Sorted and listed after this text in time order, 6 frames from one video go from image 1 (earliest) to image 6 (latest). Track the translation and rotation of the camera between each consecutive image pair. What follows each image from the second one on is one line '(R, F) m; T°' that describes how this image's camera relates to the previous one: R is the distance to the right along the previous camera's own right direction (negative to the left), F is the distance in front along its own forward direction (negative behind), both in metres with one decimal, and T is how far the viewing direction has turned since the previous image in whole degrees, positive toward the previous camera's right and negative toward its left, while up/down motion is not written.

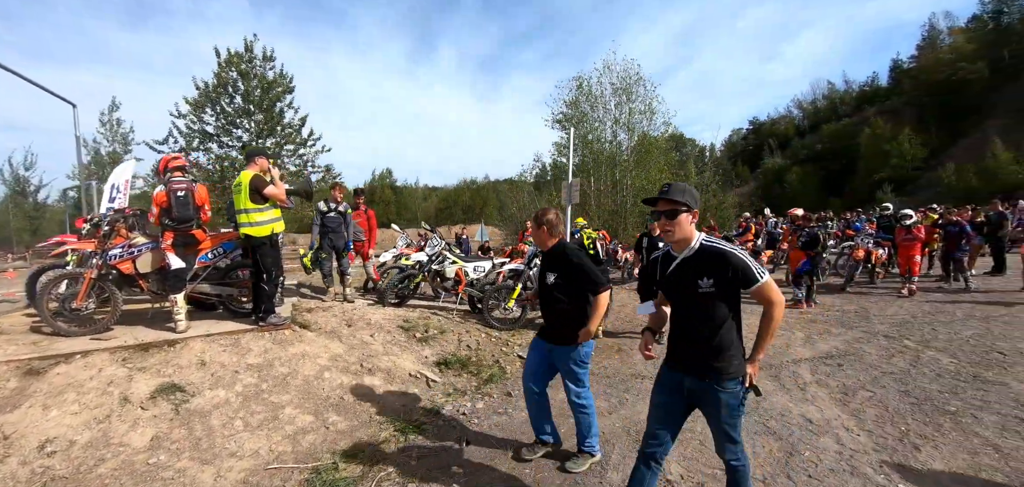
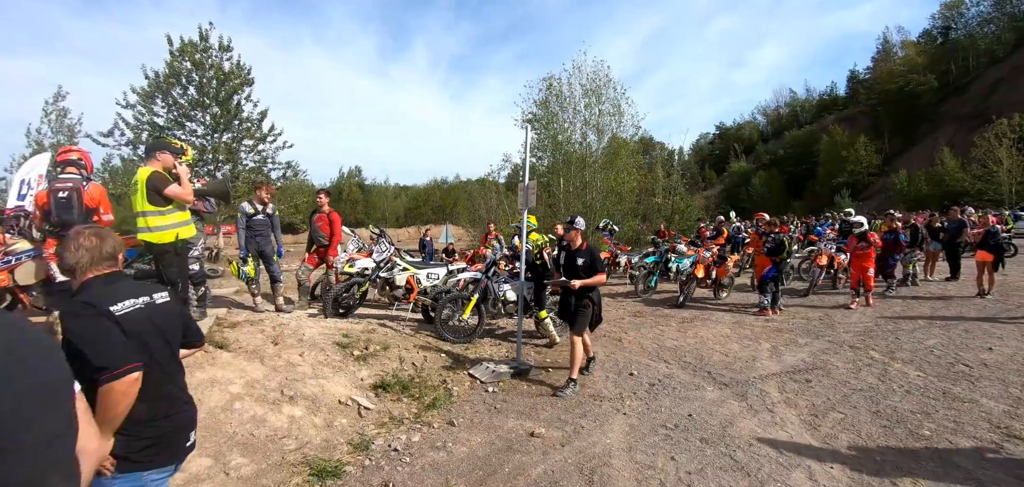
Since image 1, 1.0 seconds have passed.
(+0.3, +0.4) m; +4°
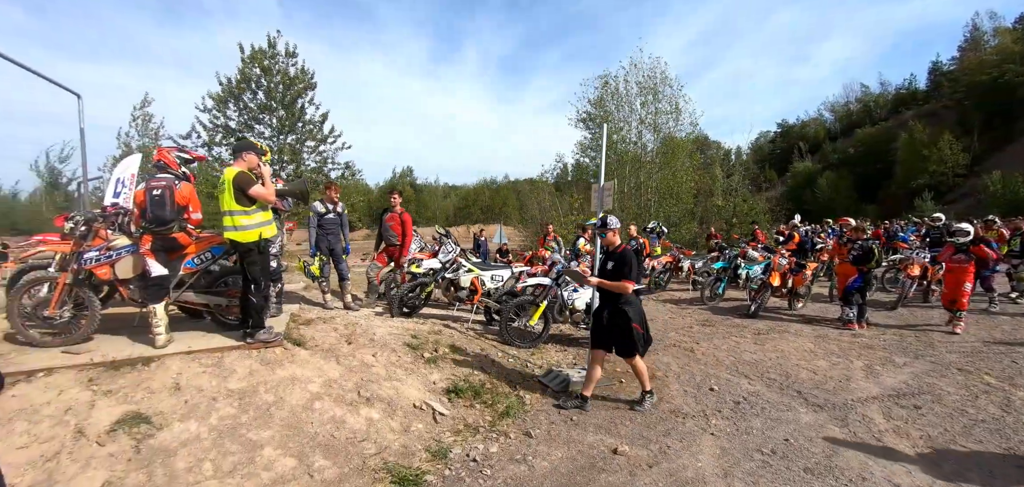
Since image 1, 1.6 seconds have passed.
(-0.5, +0.2) m; -5°
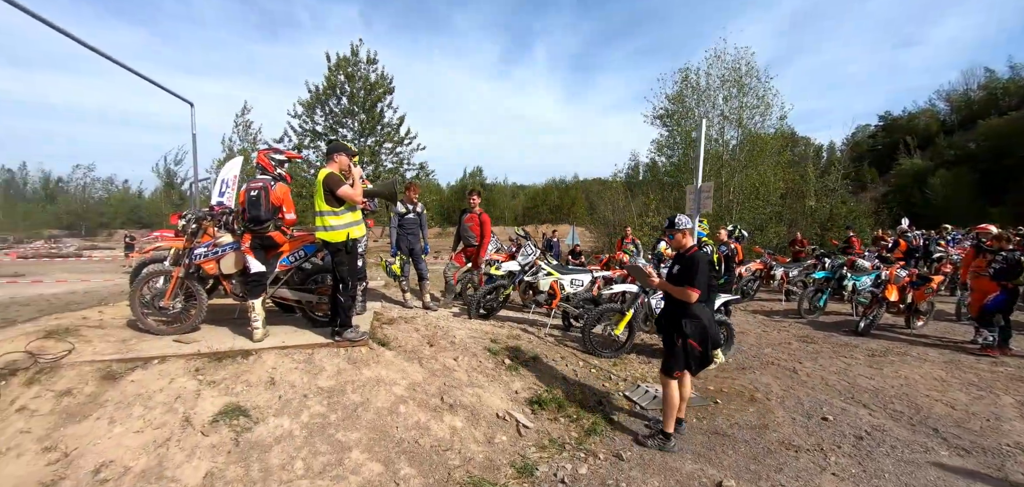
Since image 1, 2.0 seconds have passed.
(-0.4, +0.2) m; -7°
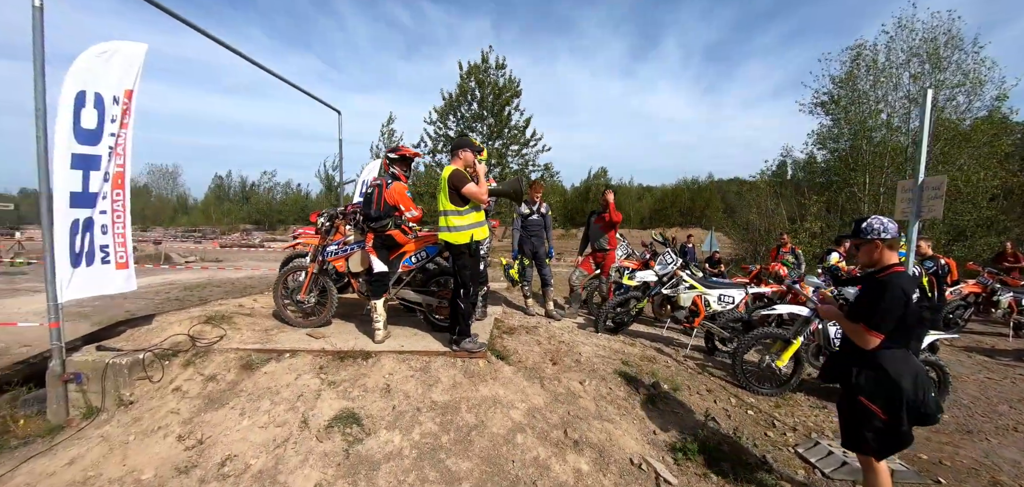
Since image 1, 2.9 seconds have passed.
(-0.3, +0.6) m; -16°
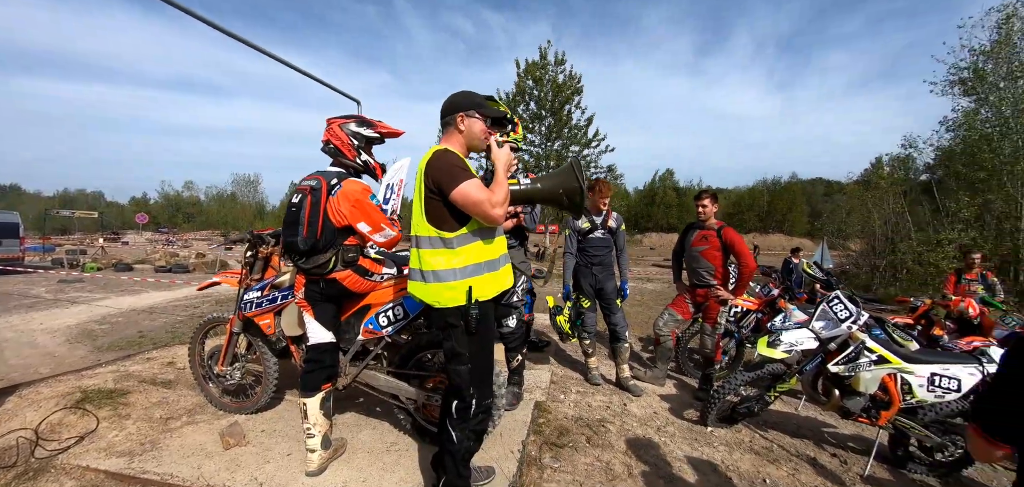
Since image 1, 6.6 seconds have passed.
(+0.2, +1.7) m; -13°
